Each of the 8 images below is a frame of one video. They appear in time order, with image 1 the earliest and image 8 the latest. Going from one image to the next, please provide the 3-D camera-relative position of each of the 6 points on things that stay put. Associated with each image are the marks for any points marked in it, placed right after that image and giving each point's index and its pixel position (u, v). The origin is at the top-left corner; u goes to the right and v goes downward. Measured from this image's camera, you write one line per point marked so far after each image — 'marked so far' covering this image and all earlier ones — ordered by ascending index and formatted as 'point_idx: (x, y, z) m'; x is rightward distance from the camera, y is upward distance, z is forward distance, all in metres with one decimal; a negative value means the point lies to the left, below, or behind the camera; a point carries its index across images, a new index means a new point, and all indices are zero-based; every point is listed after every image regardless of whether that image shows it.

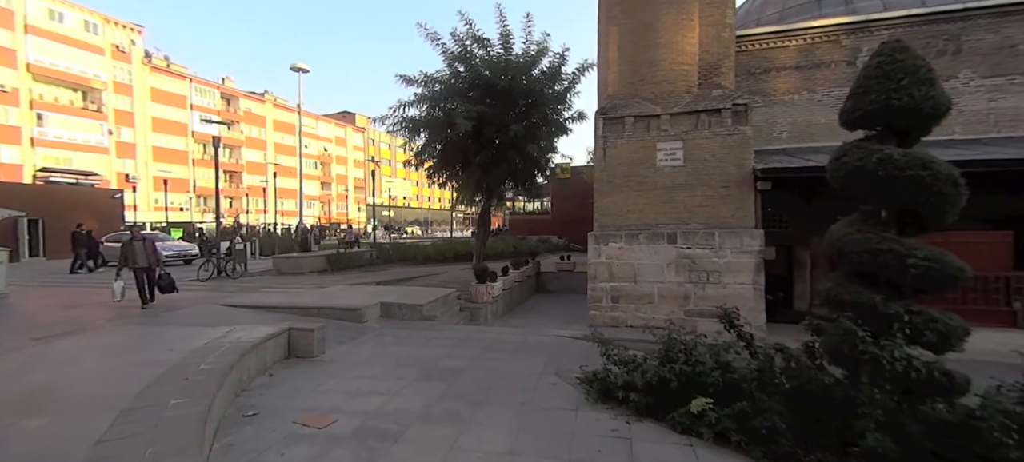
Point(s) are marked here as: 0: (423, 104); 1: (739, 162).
0: (-3.9, +5.7, +19.3) m
1: (+5.1, +1.5, +9.8) m
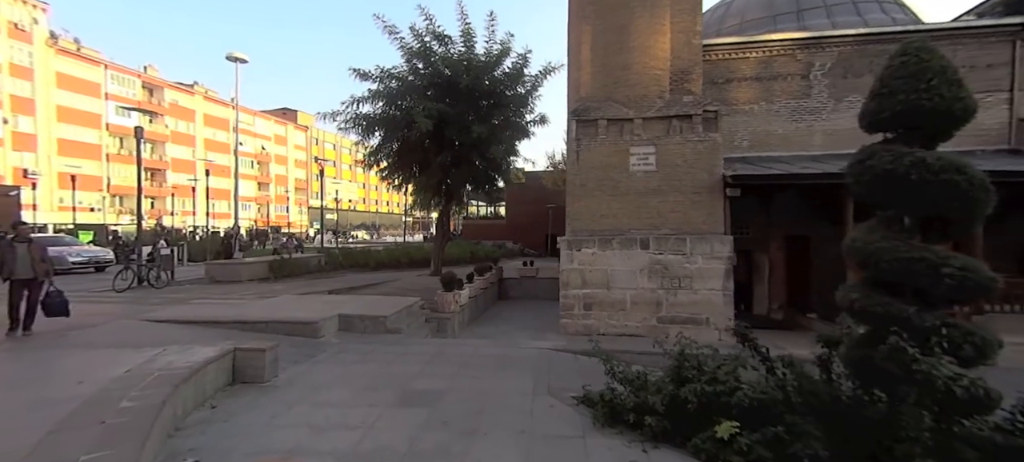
0: (-5.6, +5.5, +18.2) m
1: (+4.5, +1.4, +9.9) m
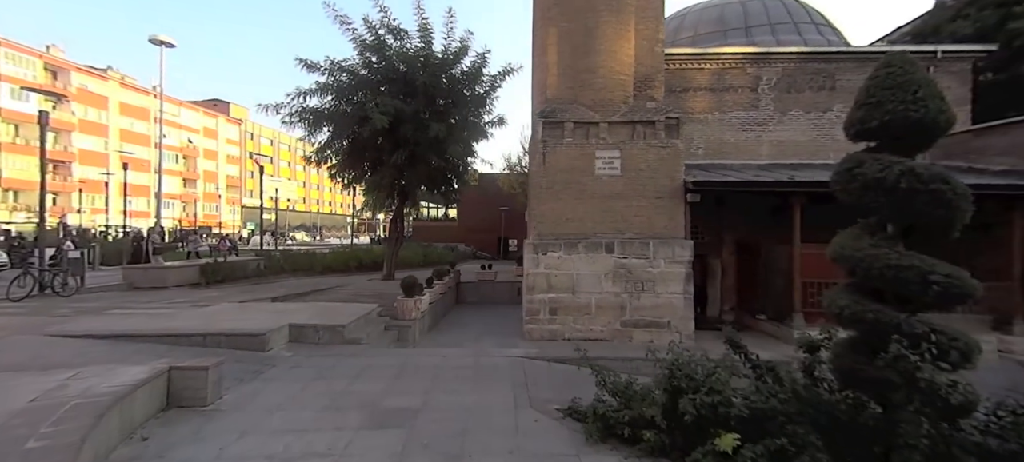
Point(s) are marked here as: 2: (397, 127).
0: (-7.3, +5.4, +17.2) m
1: (+3.7, +1.3, +10.1) m
2: (-4.4, +4.0, +16.8) m
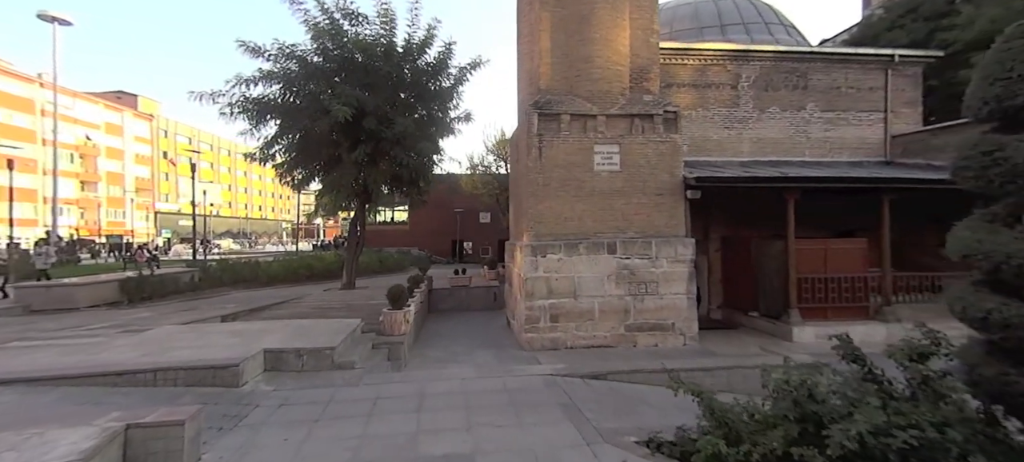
0: (-8.3, +5.2, +15.3) m
1: (+3.5, +1.3, +9.7) m
2: (-5.4, +3.9, +15.3) m
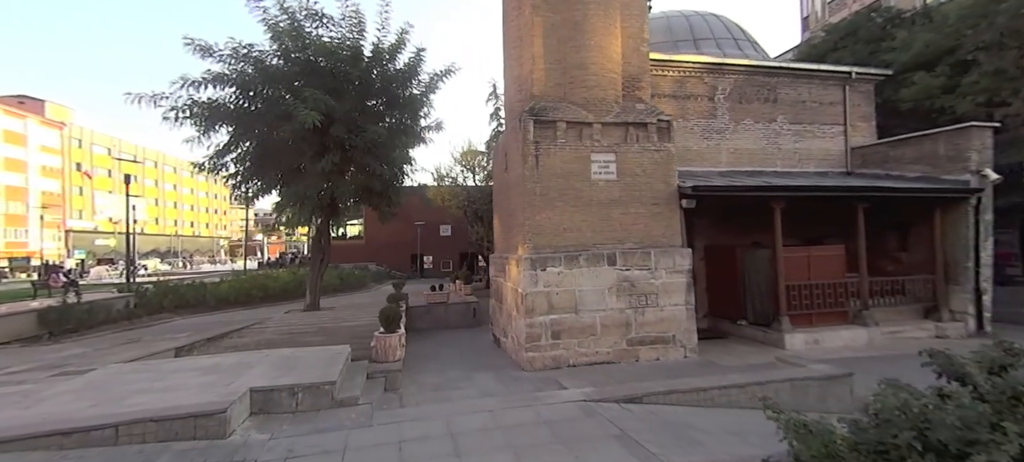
0: (-9.1, +4.7, +13.9) m
1: (+3.4, +1.1, +9.6) m
2: (-6.1, +3.4, +14.2) m
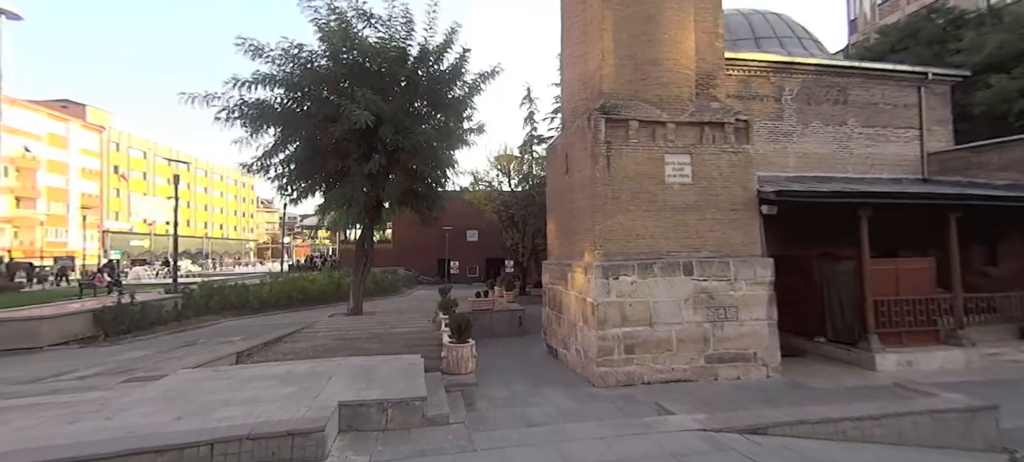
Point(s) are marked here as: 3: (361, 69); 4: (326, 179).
0: (-7.5, +4.6, +13.9) m
1: (+4.8, +1.0, +8.9) m
2: (-4.5, +3.3, +14.0) m
3: (-4.8, +5.3, +14.0) m
4: (-6.4, +1.8, +14.9) m
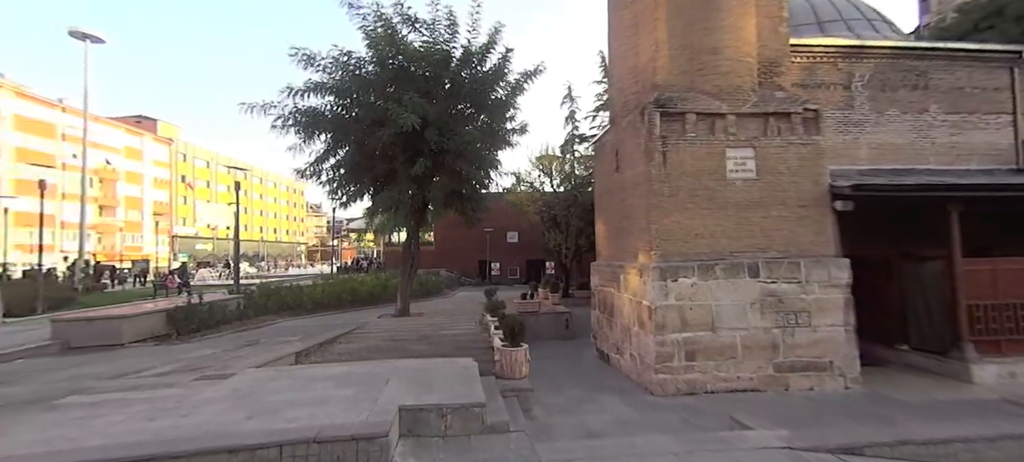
0: (-6.0, +4.5, +14.3) m
1: (+5.8, +1.0, +8.2) m
2: (-3.1, +3.2, +14.1) m
3: (-3.4, +5.2, +14.2) m
4: (-4.9, +1.7, +15.2) m
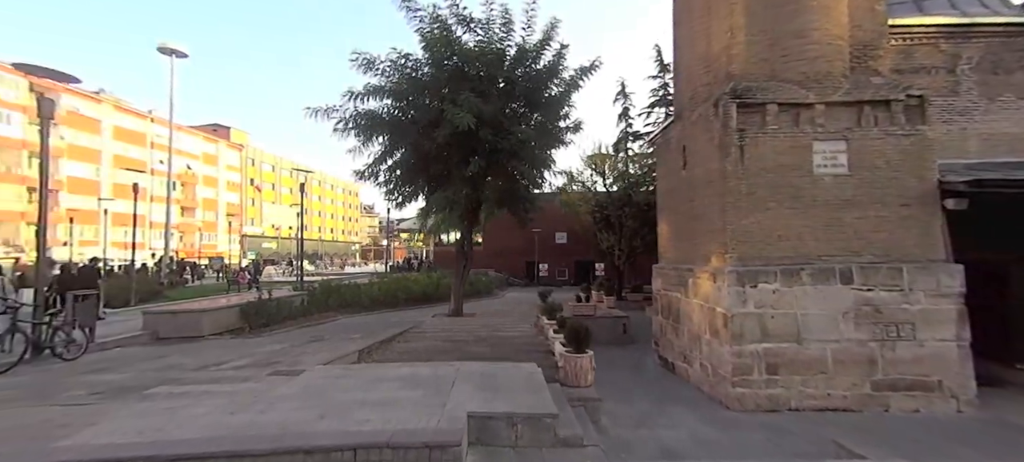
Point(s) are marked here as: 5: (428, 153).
0: (-4.2, +4.5, +14.5) m
1: (+6.9, +1.0, +7.3) m
2: (-1.3, +3.2, +14.1) m
3: (-1.6, +5.2, +14.2) m
4: (-3.0, +1.7, +15.3) m
5: (-2.8, +2.6, +14.6) m
